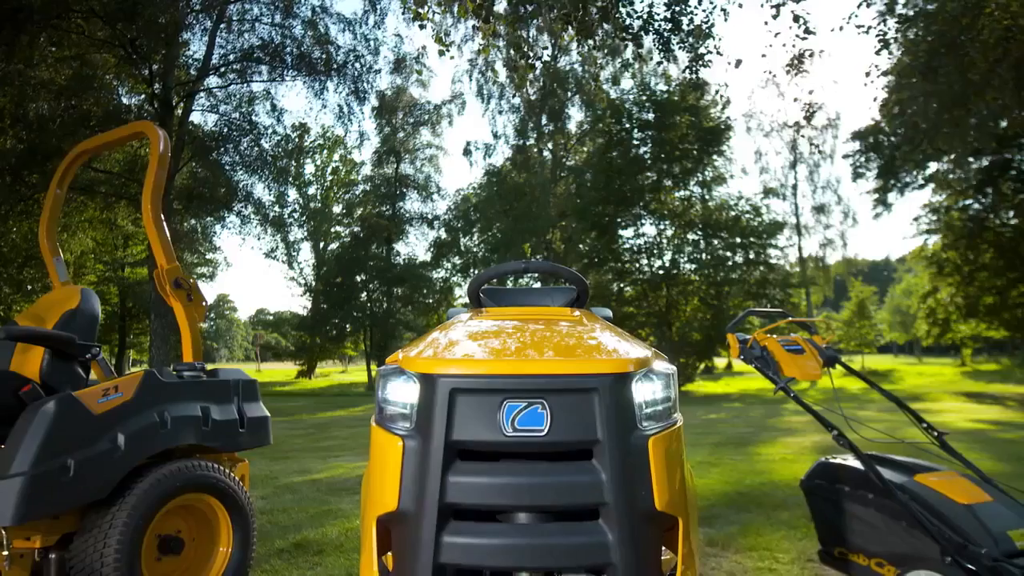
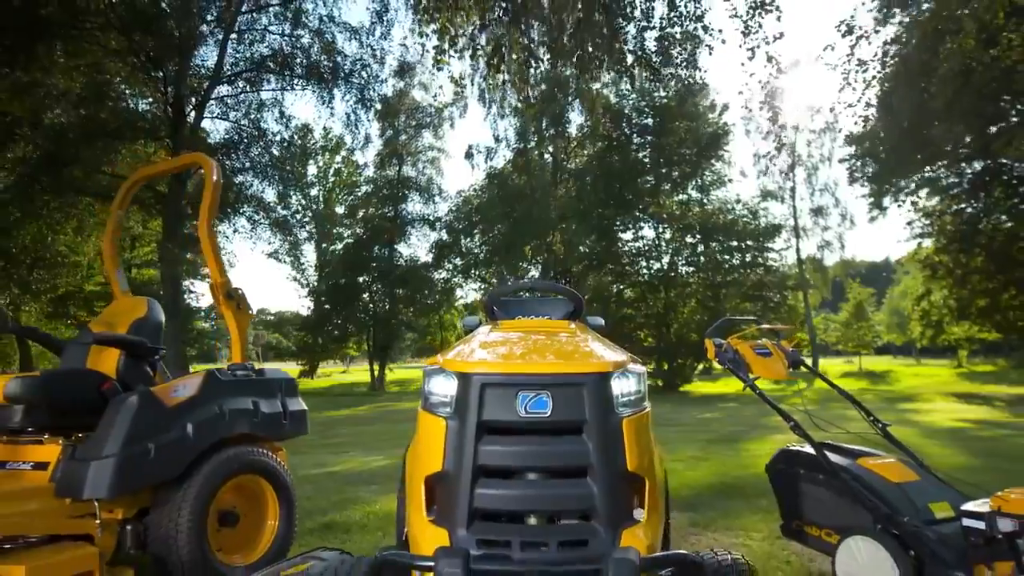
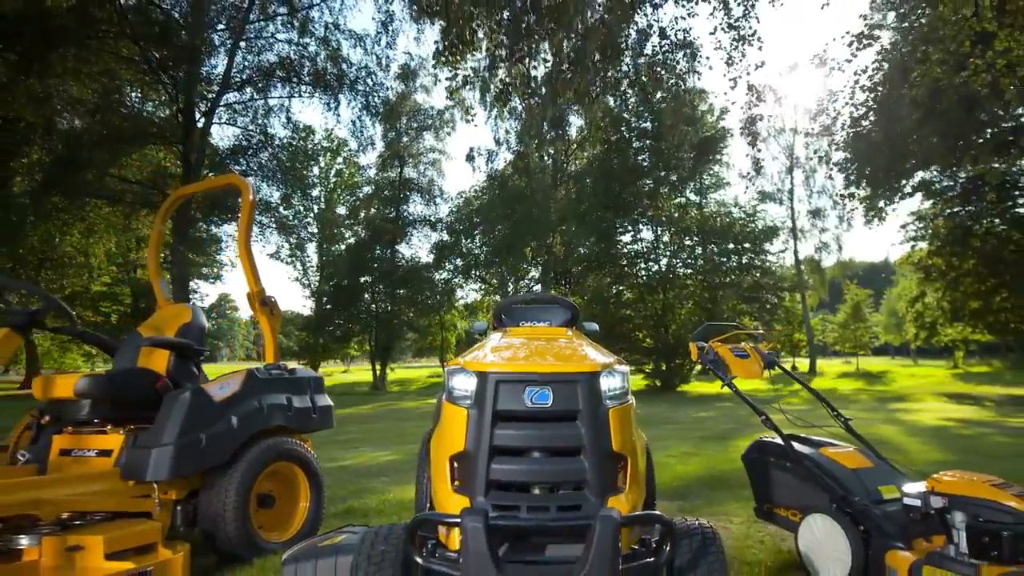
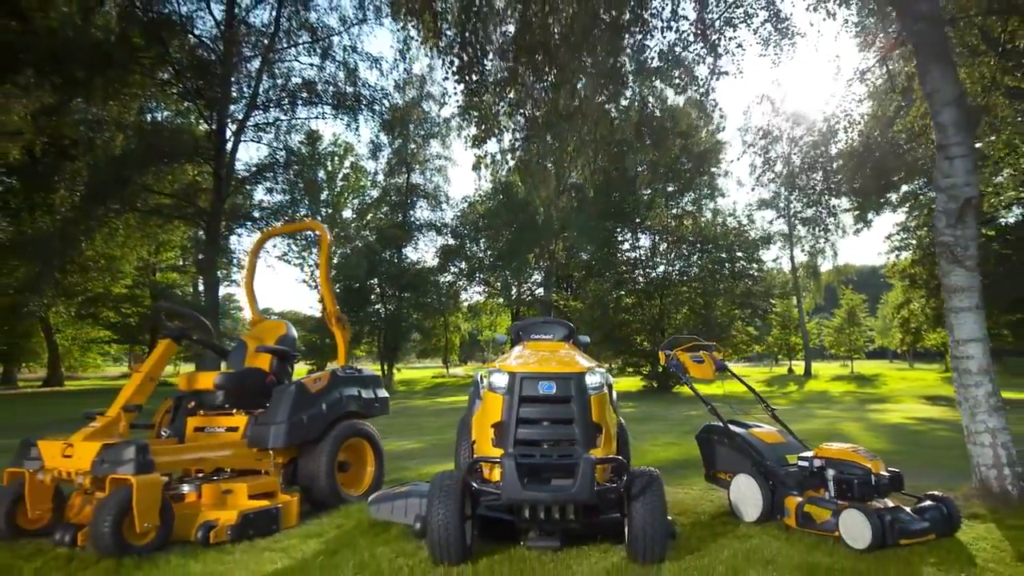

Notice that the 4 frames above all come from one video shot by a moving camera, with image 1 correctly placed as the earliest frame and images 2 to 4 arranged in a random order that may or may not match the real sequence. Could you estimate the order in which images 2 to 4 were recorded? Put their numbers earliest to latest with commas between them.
2, 3, 4
